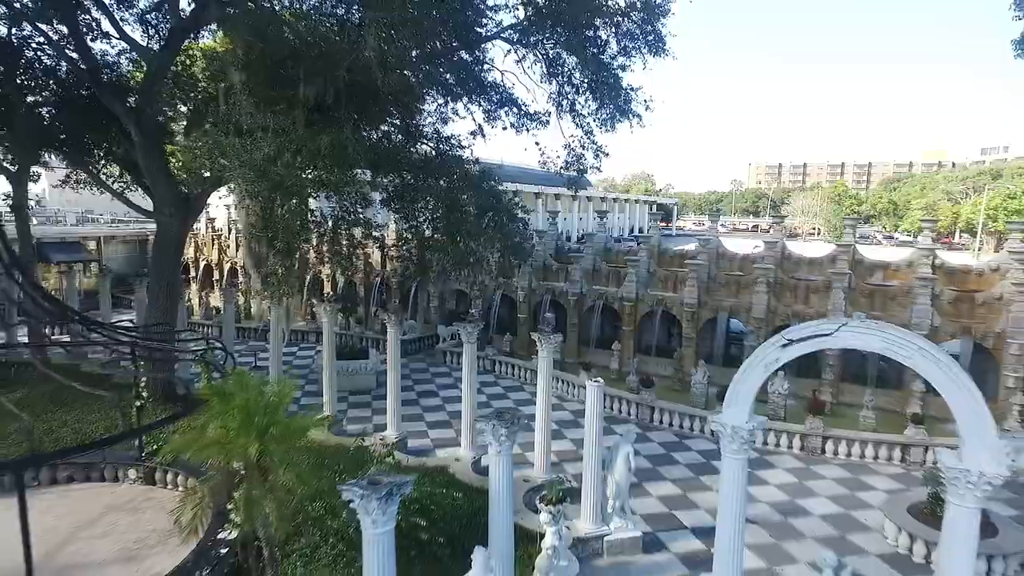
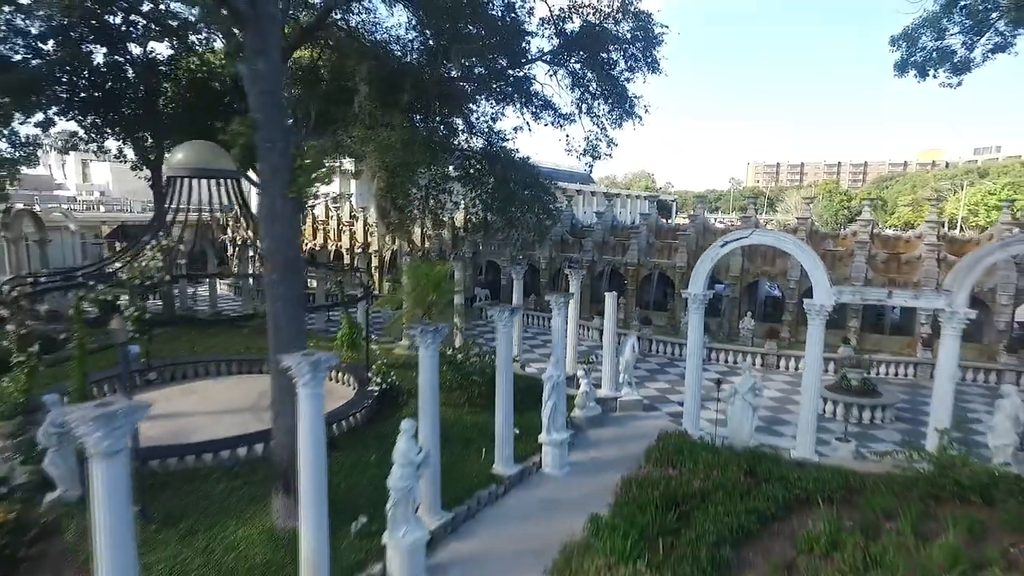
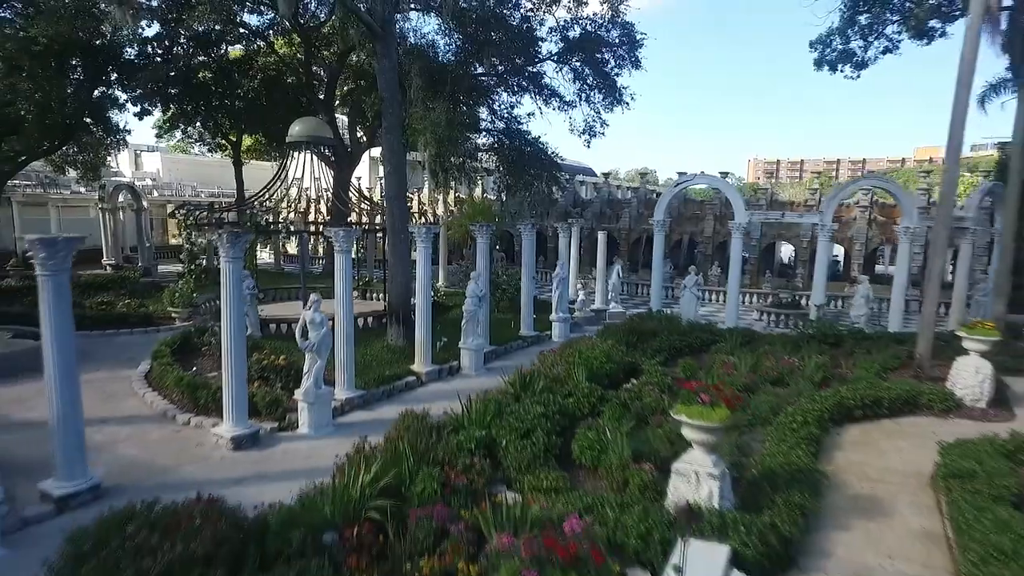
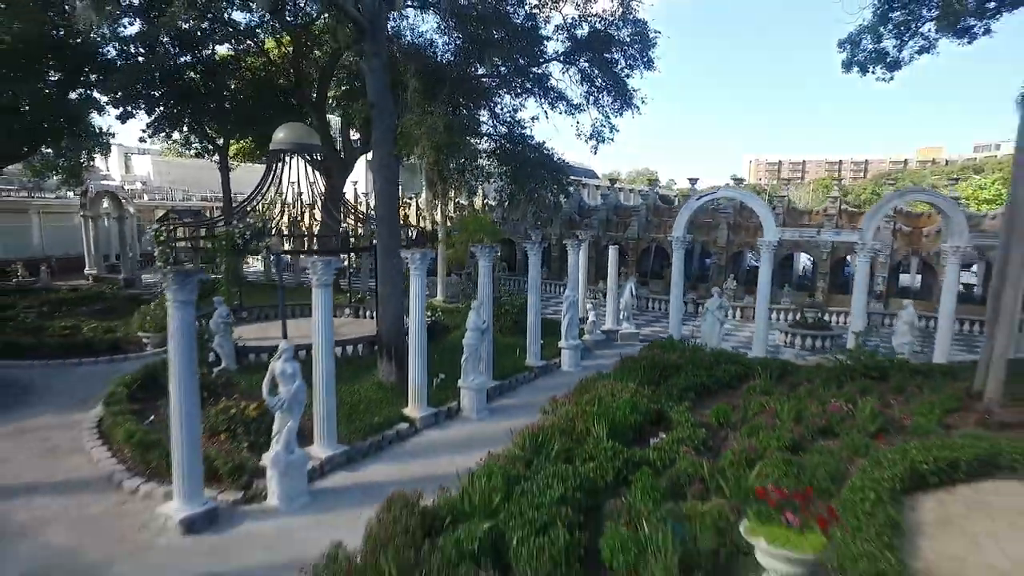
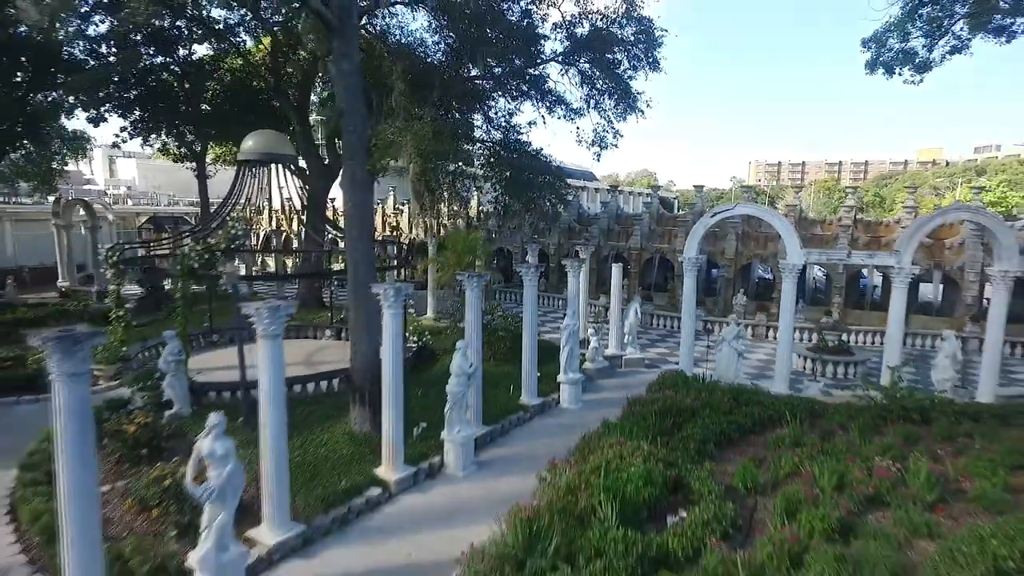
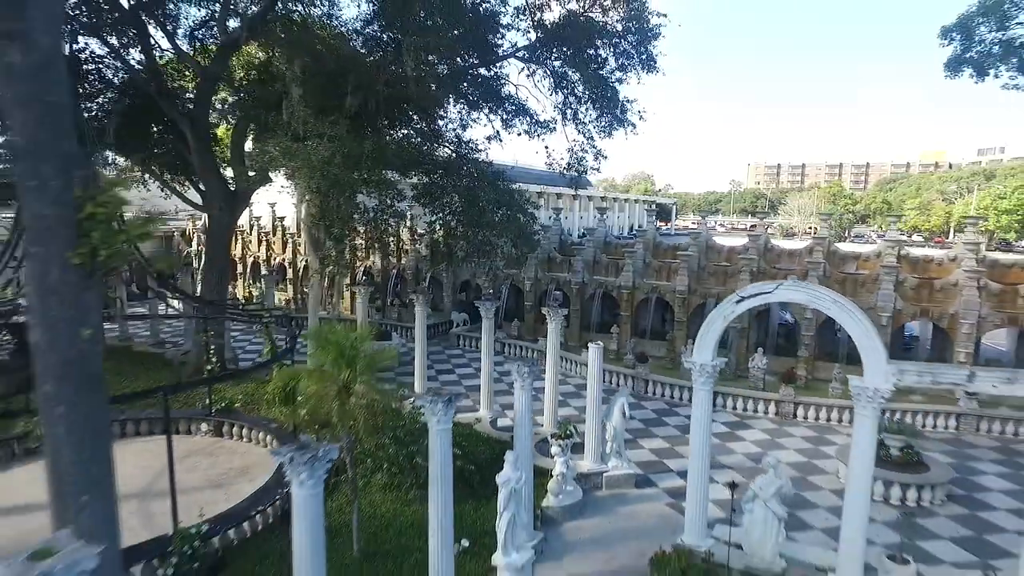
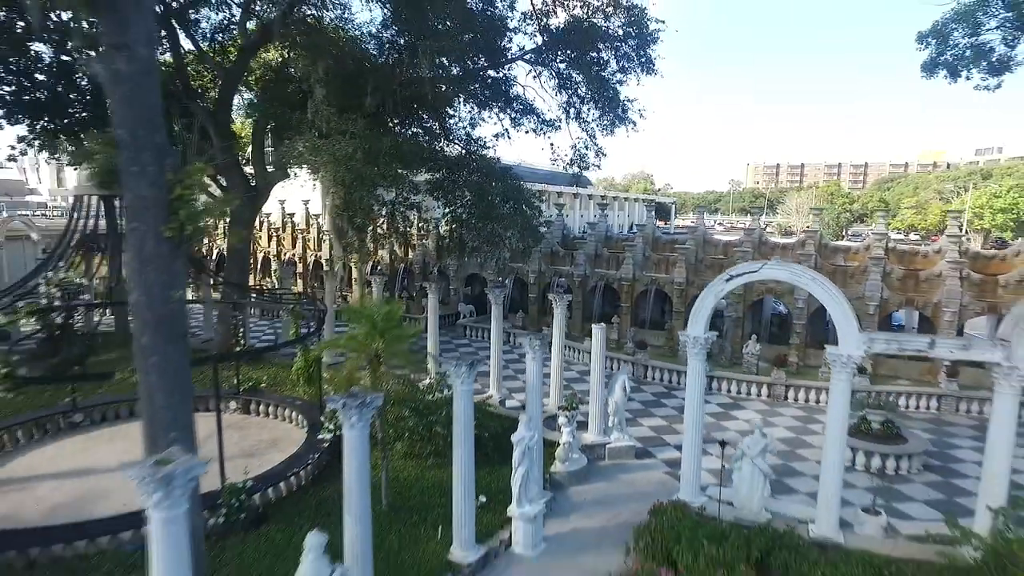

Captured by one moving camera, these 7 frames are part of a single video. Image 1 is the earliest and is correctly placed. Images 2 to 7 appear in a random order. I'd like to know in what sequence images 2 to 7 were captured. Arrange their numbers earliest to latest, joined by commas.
6, 7, 2, 5, 4, 3
